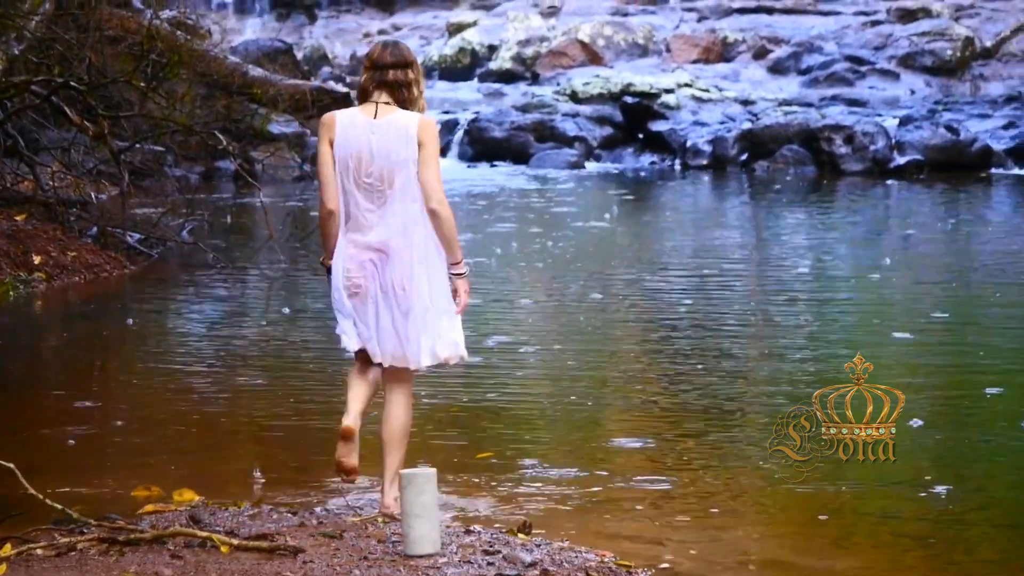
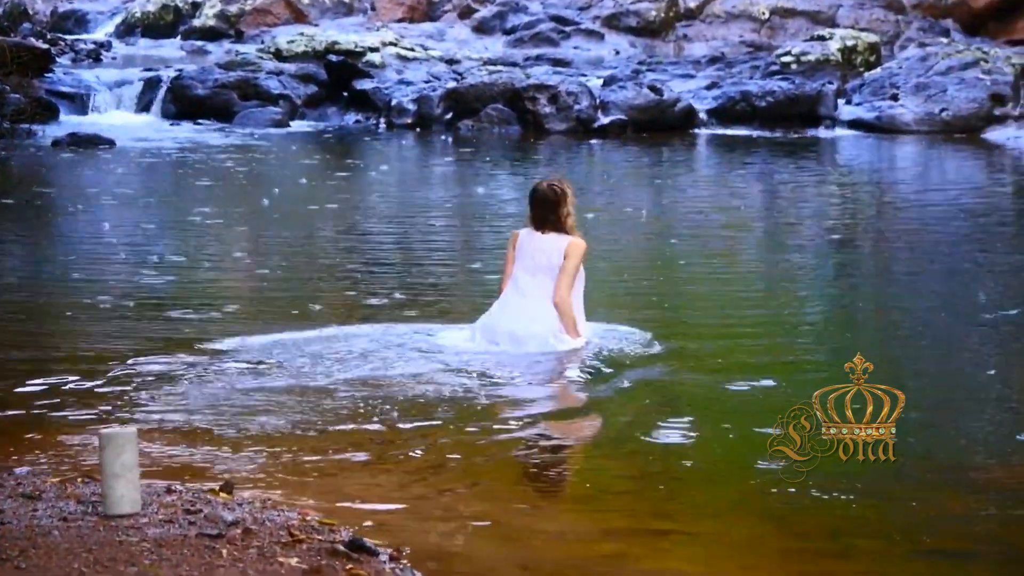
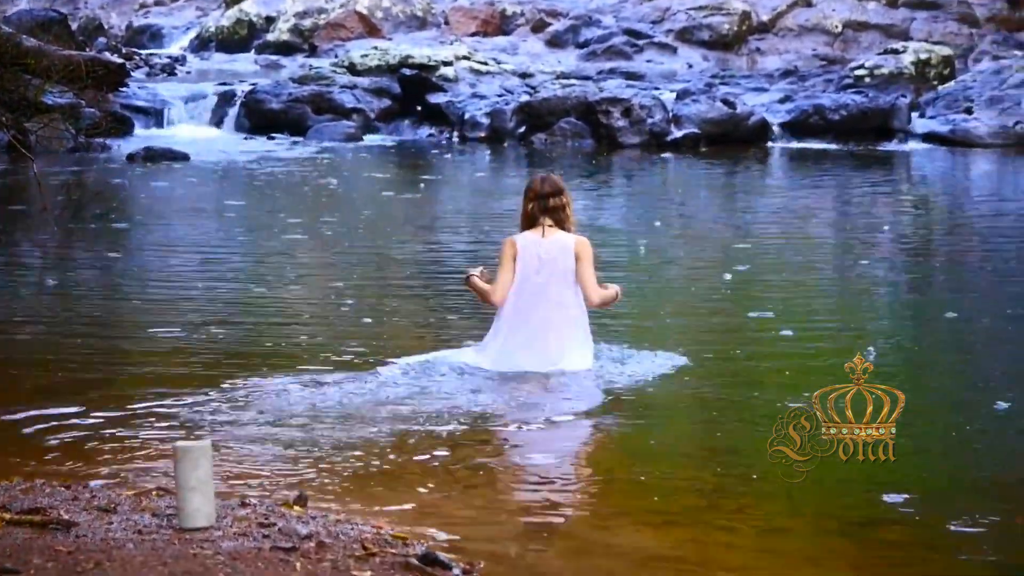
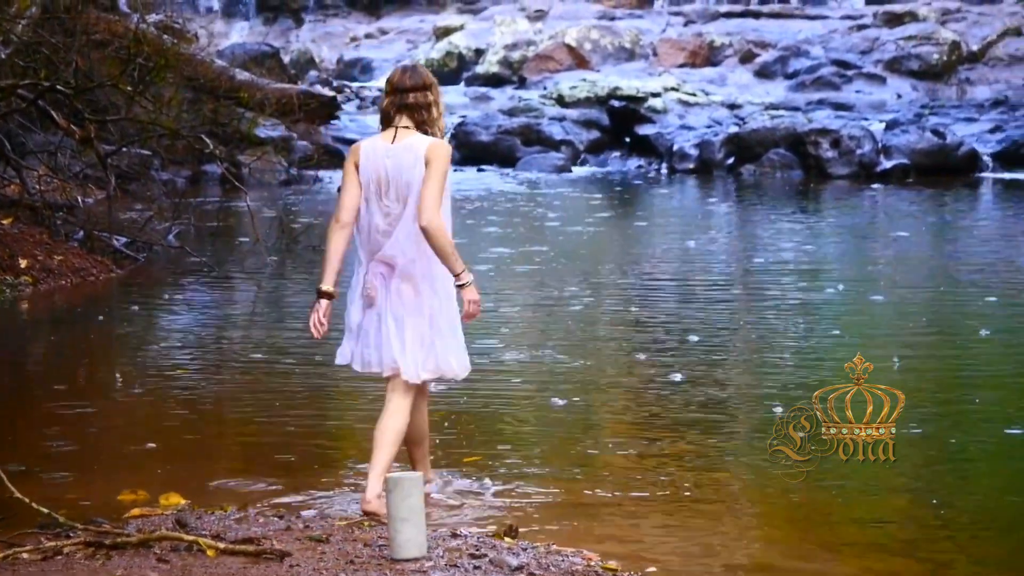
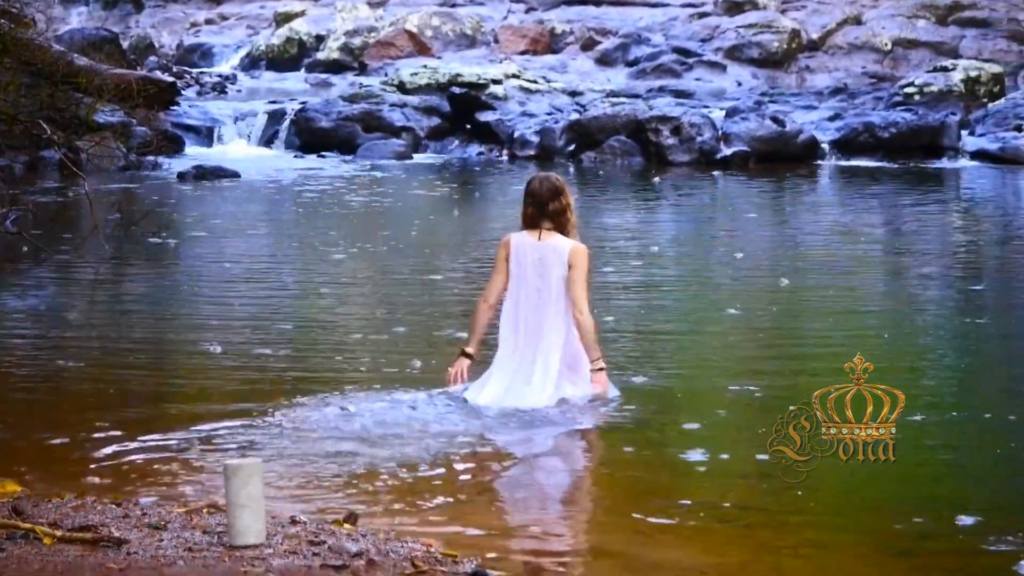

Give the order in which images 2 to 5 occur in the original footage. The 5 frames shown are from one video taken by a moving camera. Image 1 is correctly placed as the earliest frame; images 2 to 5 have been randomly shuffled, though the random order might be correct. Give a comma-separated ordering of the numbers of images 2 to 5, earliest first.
4, 5, 3, 2
